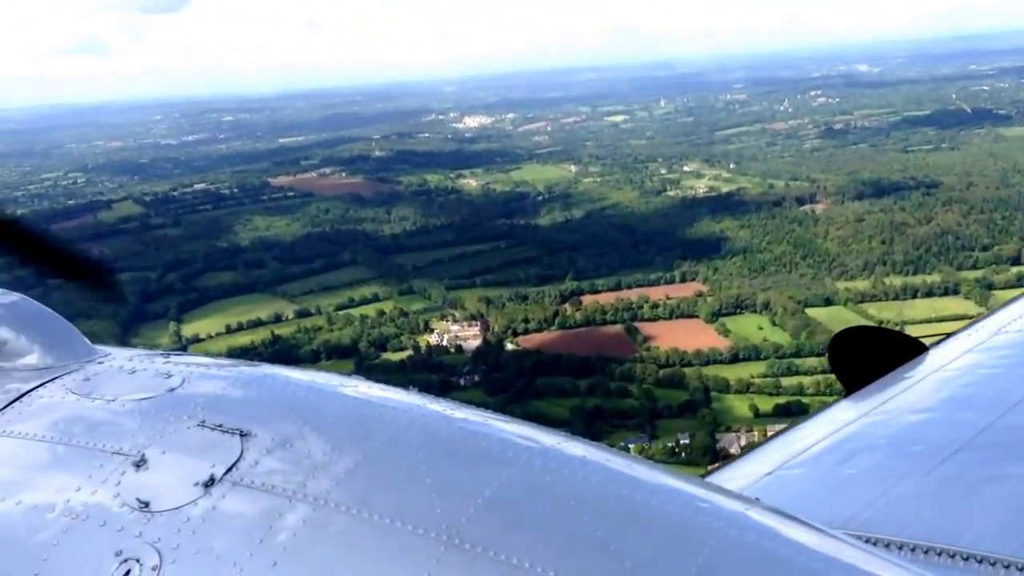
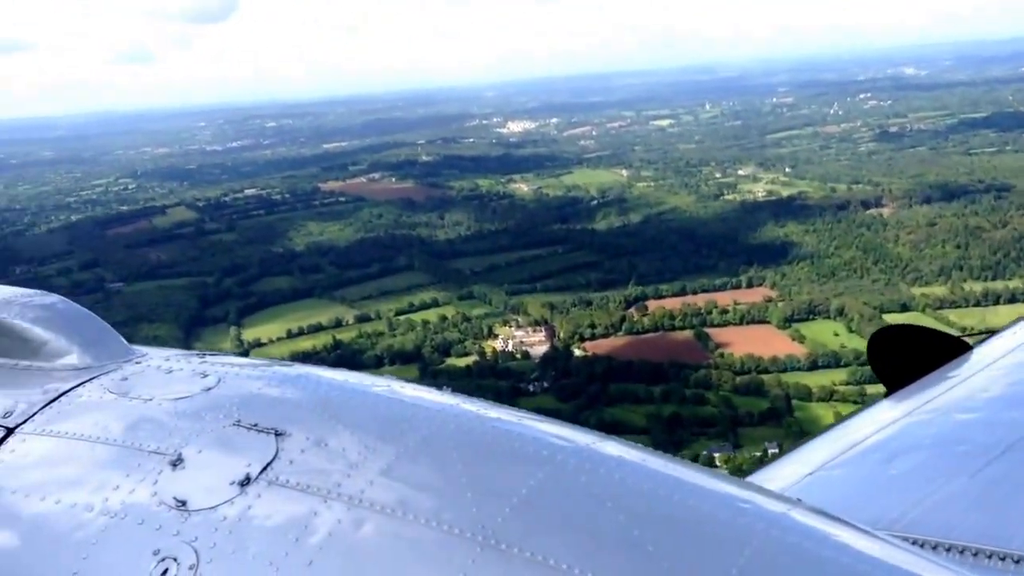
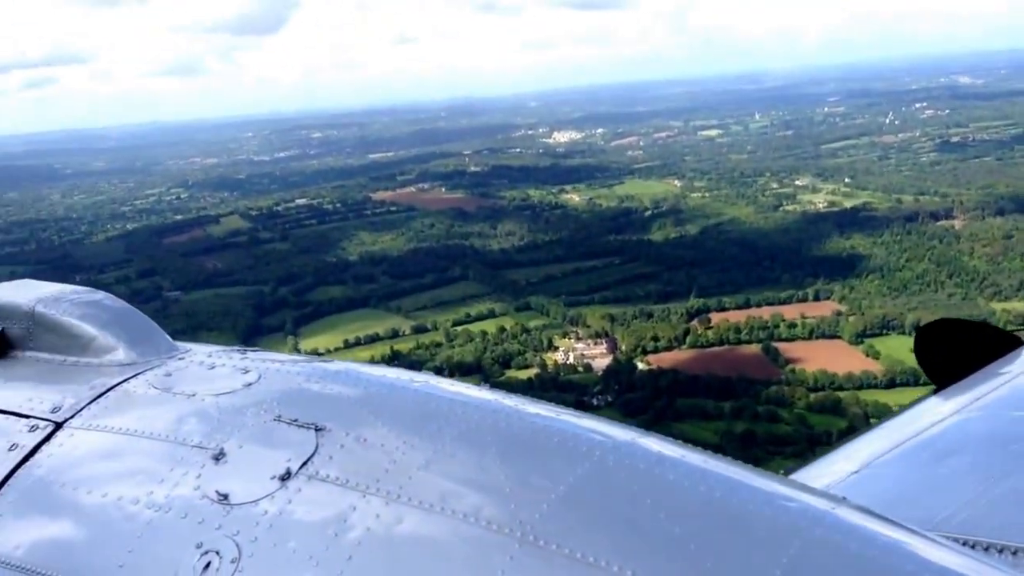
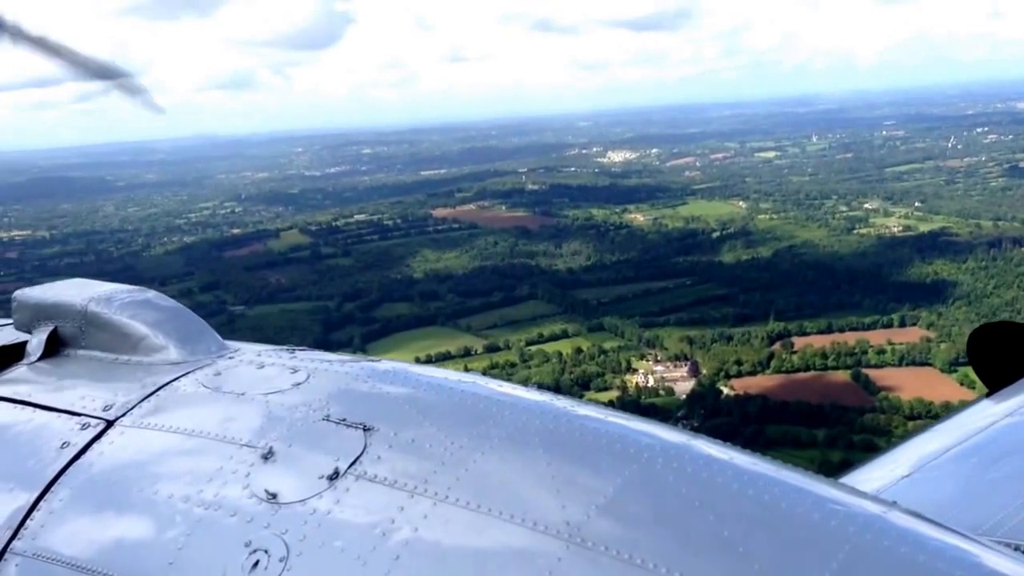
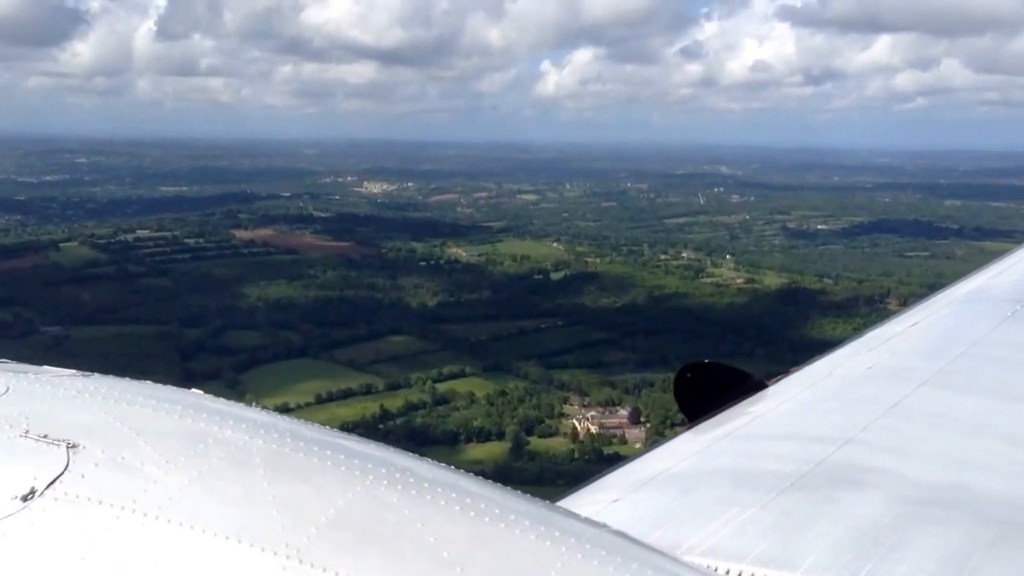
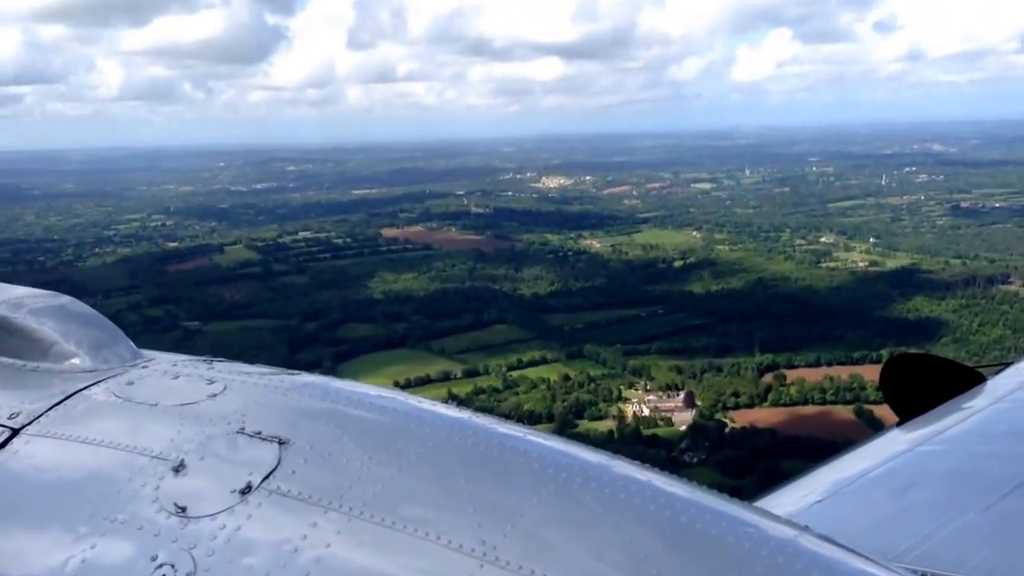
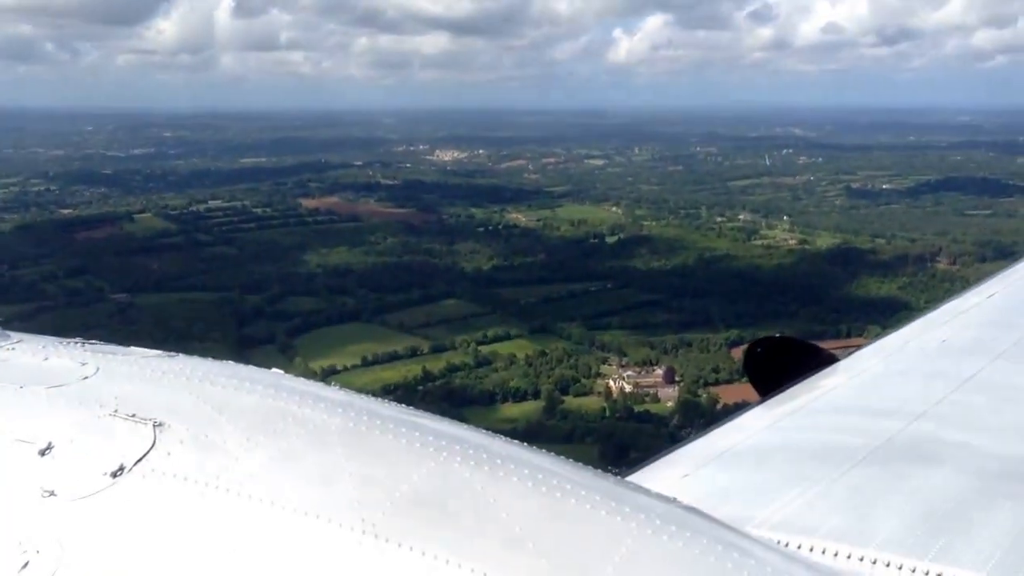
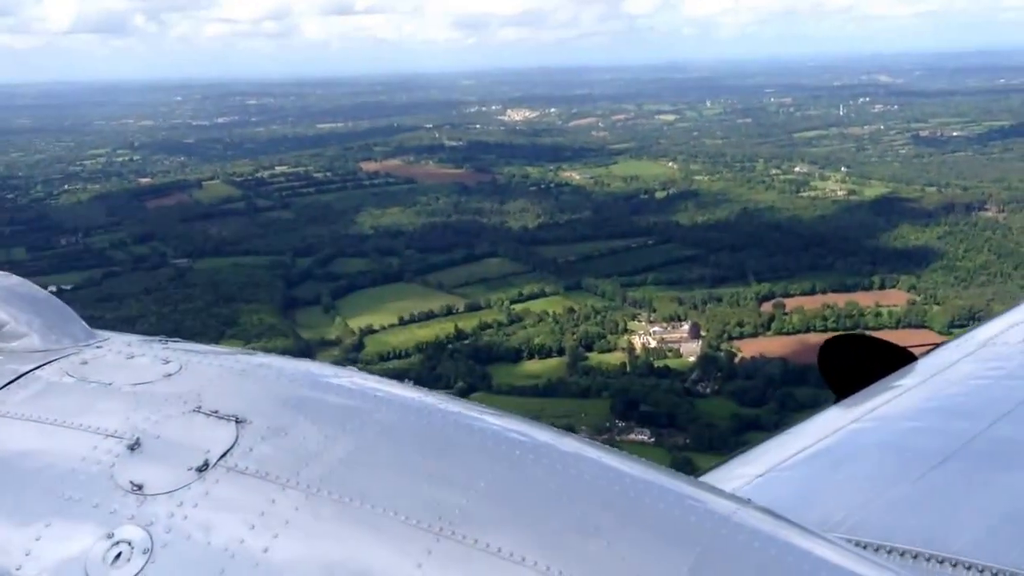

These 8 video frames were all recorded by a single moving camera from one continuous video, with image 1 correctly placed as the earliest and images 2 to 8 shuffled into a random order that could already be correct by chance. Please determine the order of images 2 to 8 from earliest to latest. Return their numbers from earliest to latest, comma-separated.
2, 3, 4, 6, 8, 7, 5
